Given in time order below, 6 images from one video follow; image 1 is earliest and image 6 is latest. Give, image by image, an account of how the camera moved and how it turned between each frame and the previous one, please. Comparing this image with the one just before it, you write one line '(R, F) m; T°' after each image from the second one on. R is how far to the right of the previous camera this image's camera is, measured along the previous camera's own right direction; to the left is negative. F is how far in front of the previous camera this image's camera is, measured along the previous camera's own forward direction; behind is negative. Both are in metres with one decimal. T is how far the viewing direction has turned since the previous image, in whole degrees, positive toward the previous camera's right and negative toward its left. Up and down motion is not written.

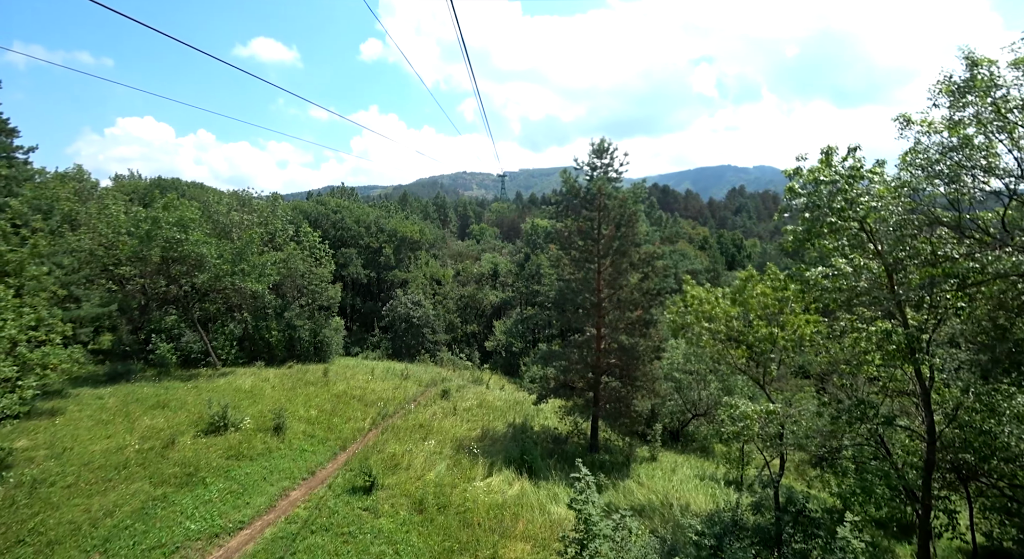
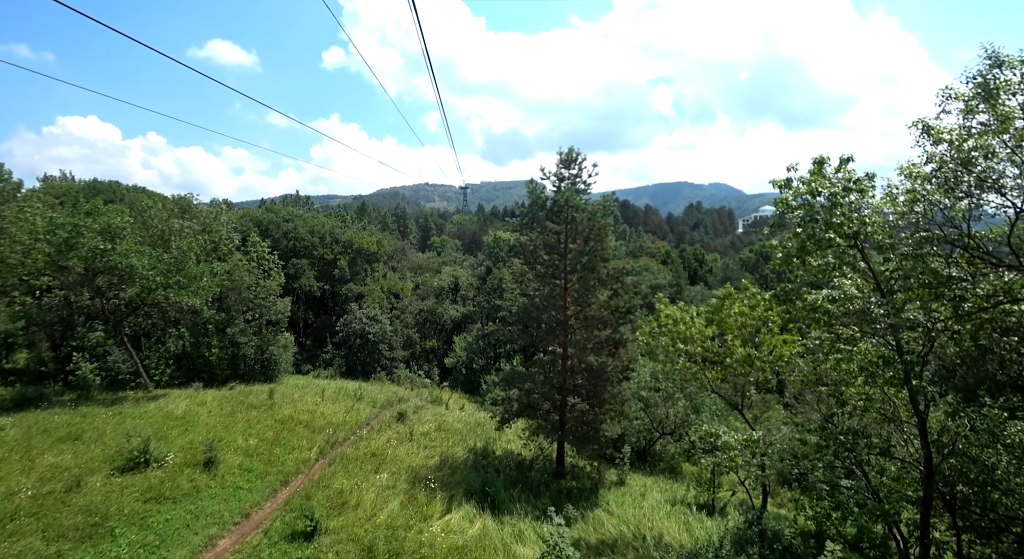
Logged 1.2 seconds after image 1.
(0.0, +0.9) m; +4°
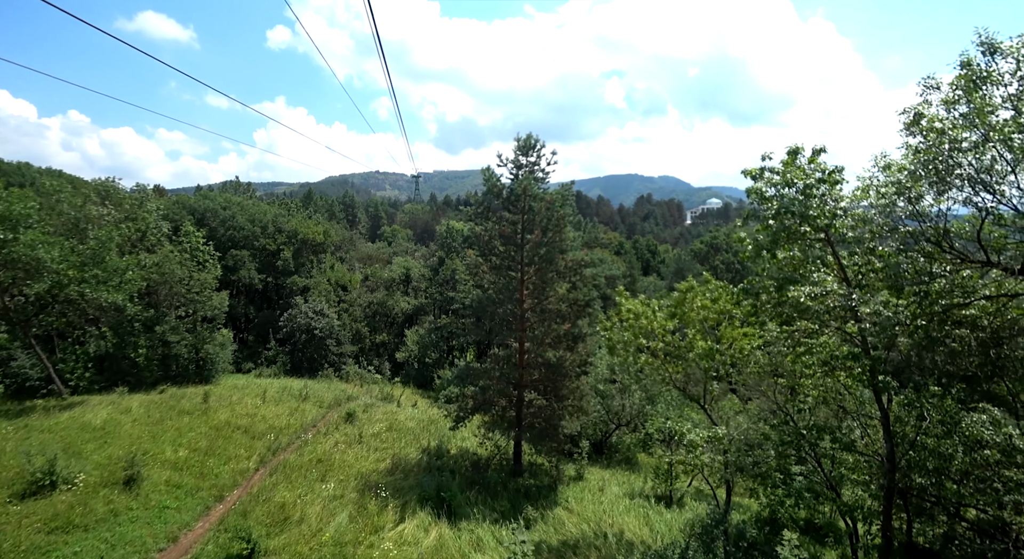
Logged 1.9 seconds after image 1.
(-0.1, +0.6) m; +5°
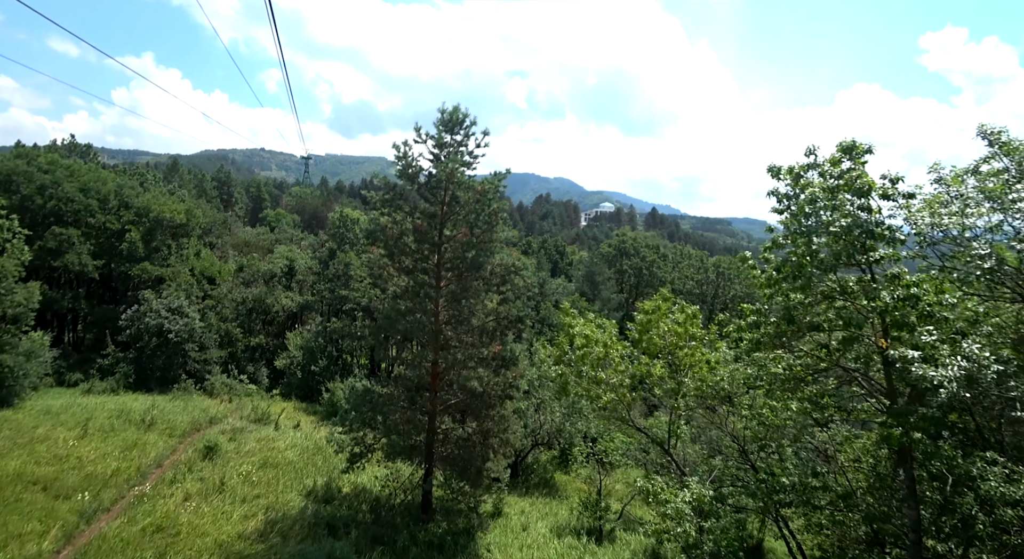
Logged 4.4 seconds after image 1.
(-0.6, +2.6) m; +11°
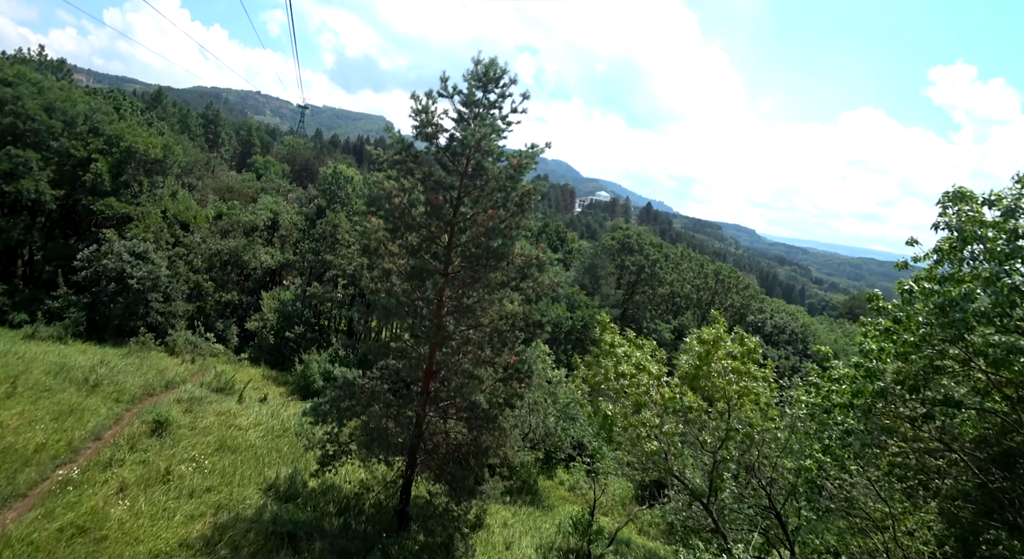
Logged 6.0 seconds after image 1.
(-0.7, +1.6) m; +2°
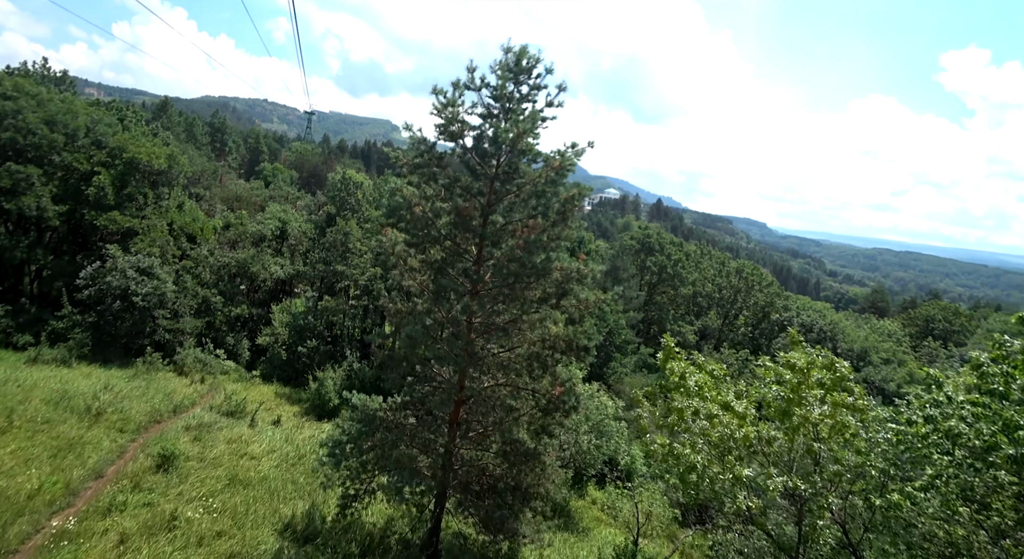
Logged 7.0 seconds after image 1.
(-0.4, +1.0) m; -1°
